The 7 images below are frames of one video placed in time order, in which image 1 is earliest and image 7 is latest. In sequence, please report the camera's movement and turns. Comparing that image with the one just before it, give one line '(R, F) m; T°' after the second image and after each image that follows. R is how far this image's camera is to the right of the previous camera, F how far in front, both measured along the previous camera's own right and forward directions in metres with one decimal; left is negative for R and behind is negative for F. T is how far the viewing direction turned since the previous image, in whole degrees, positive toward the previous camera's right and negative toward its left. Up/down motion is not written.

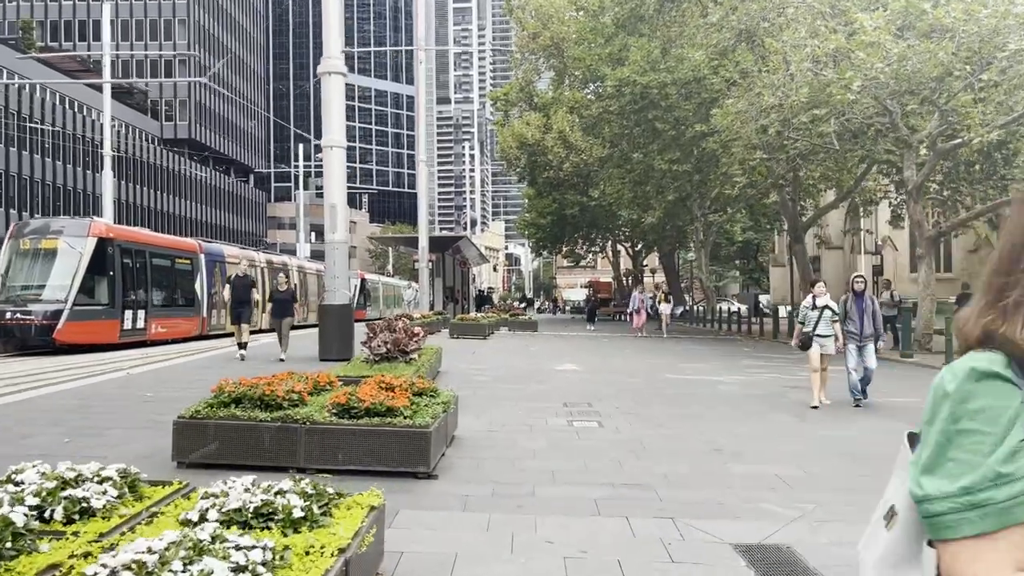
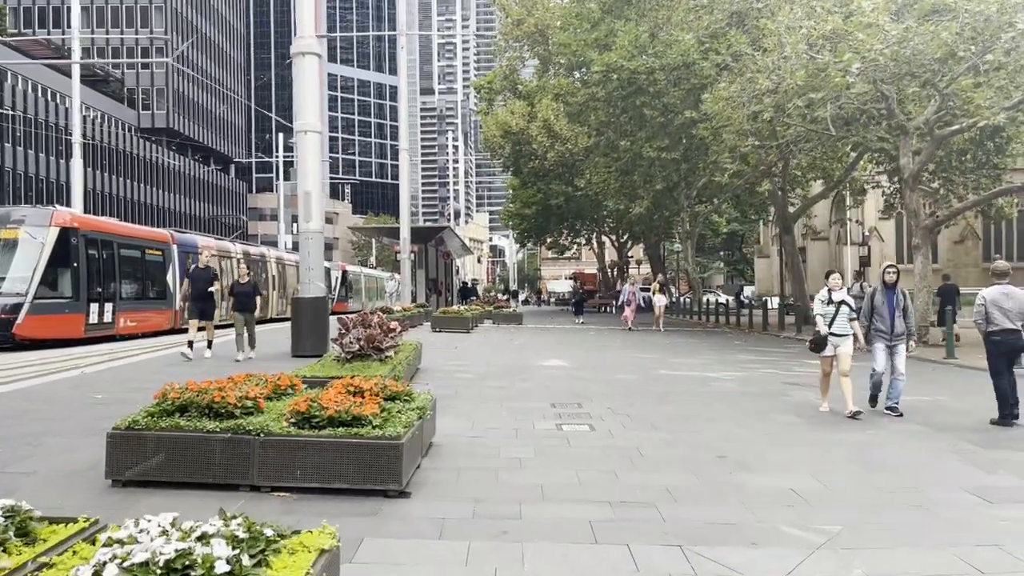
(0.0, +0.8) m; +1°
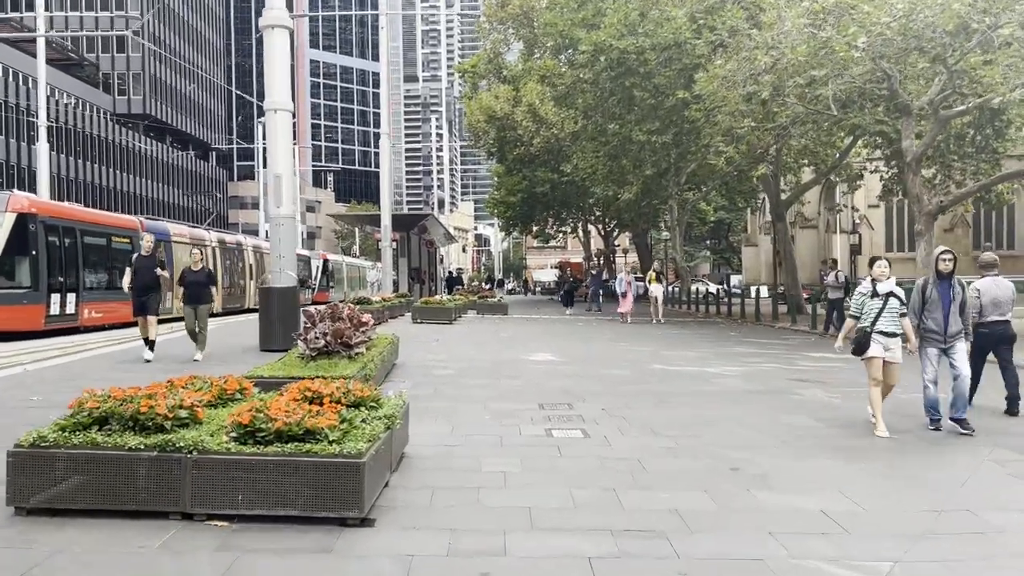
(0.0, +0.9) m; +1°
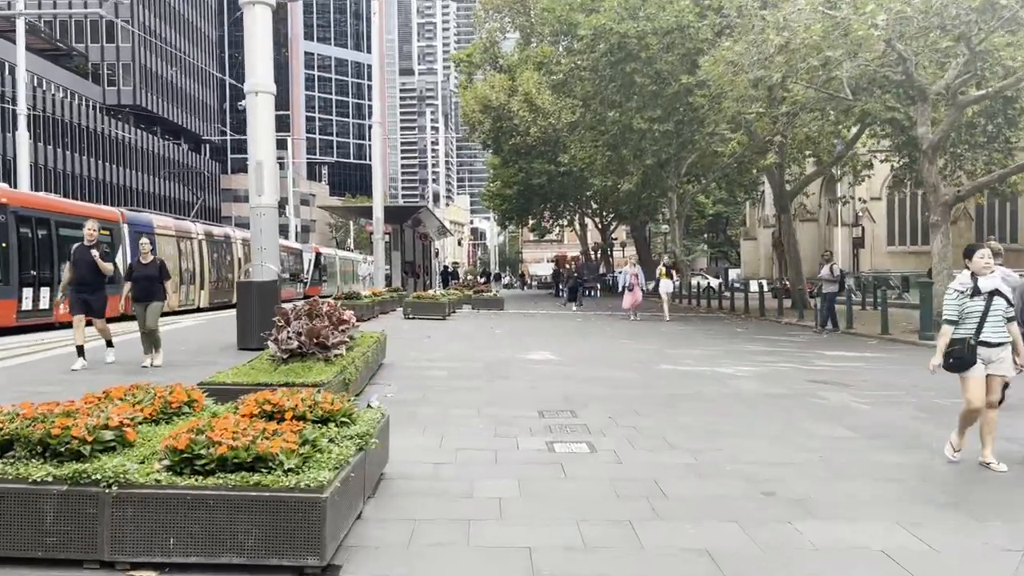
(0.0, +0.9) m; 0°
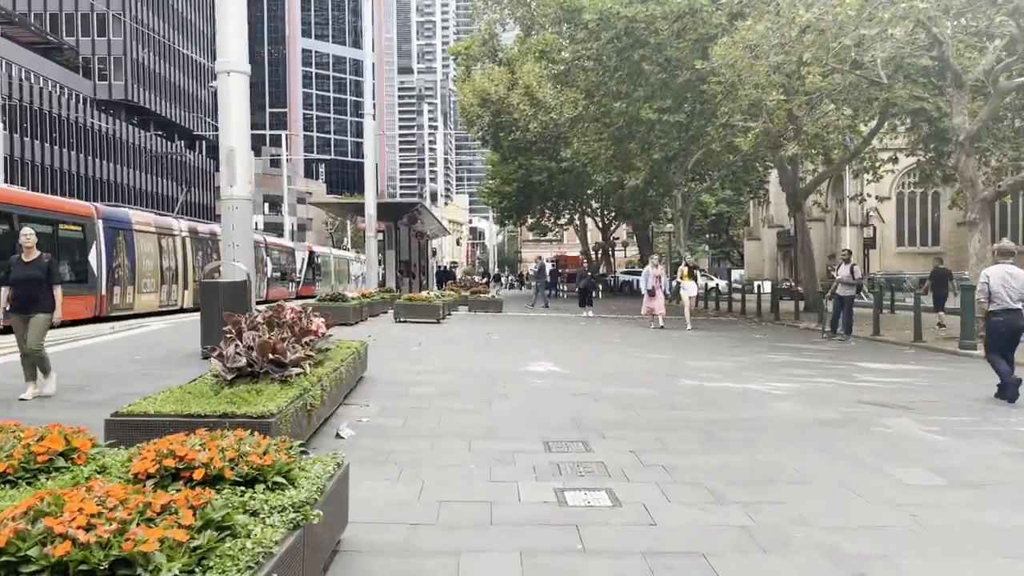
(0.0, +1.4) m; 0°
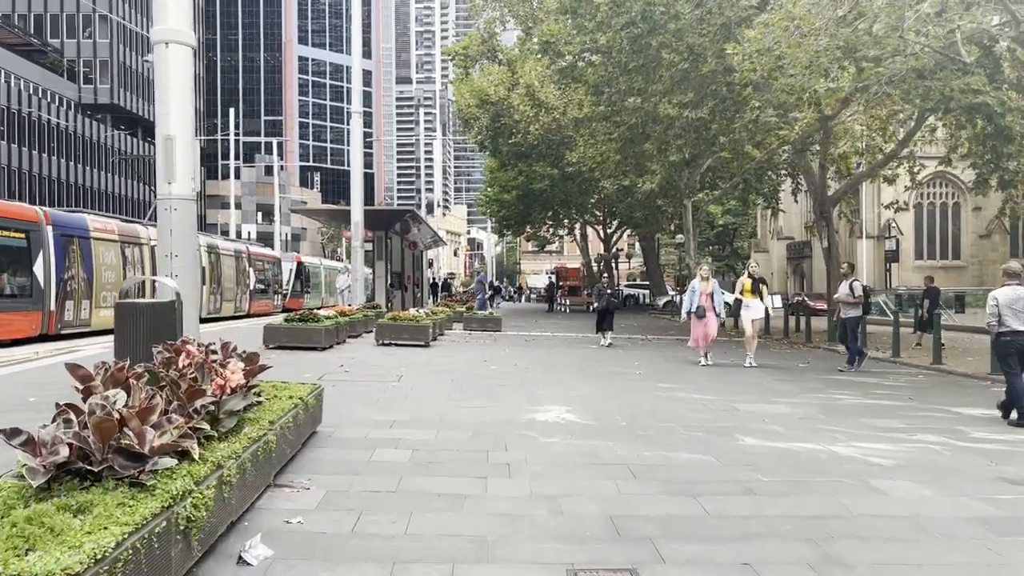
(-0.1, +2.4) m; 0°
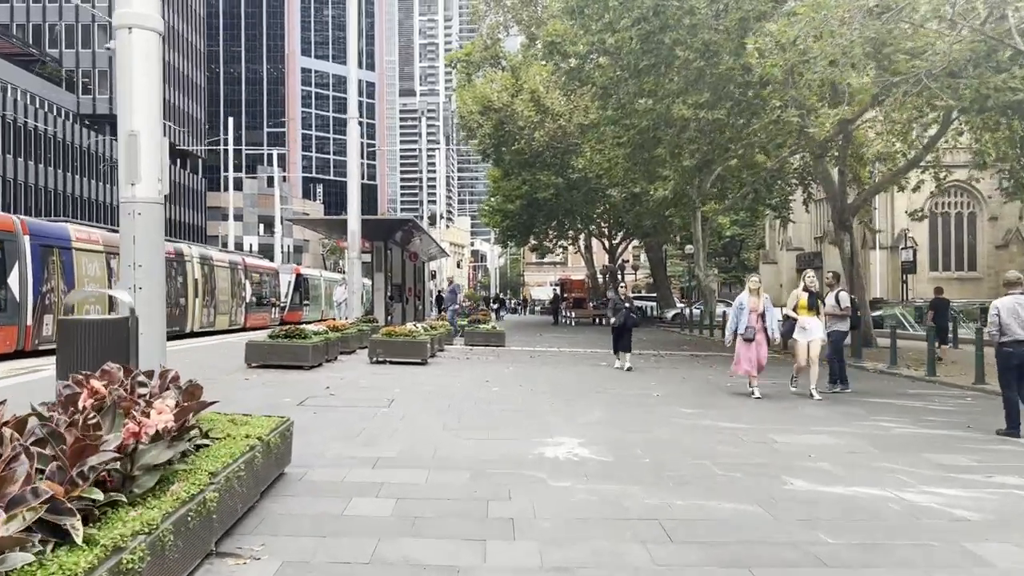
(0.0, +1.2) m; 0°
